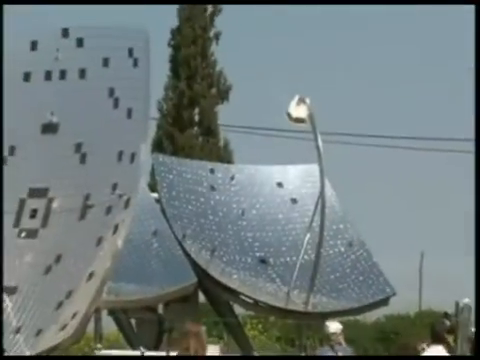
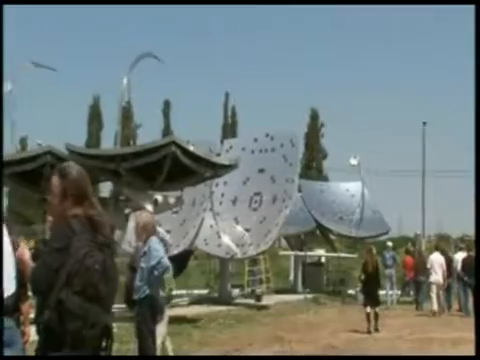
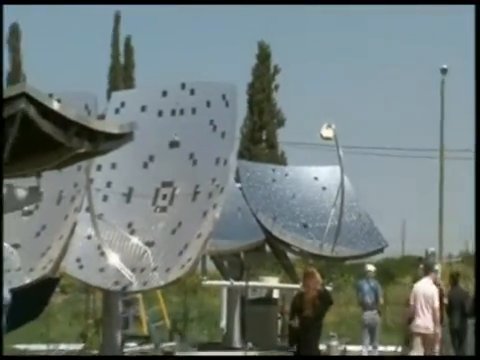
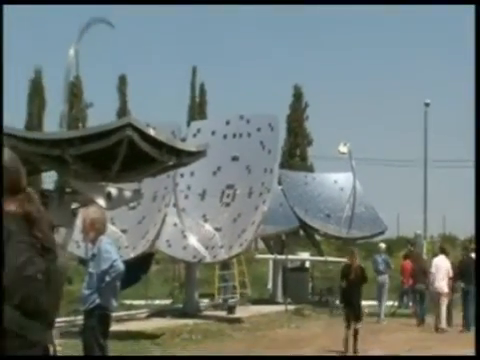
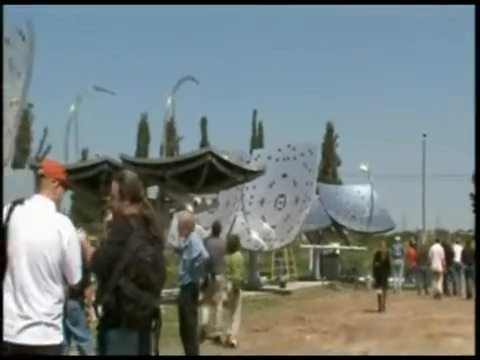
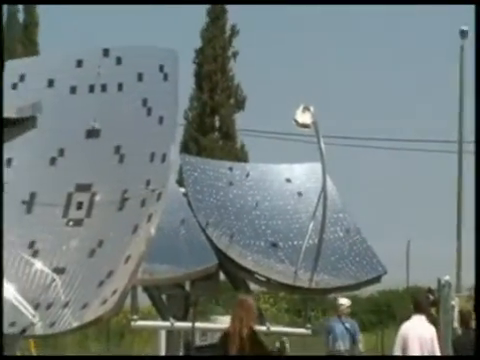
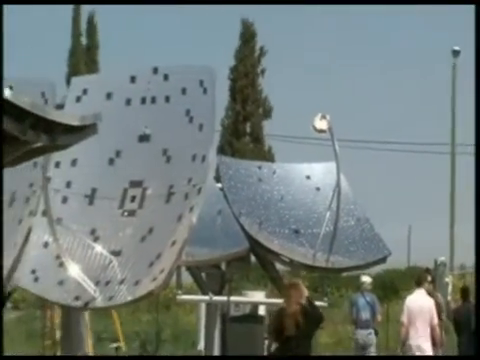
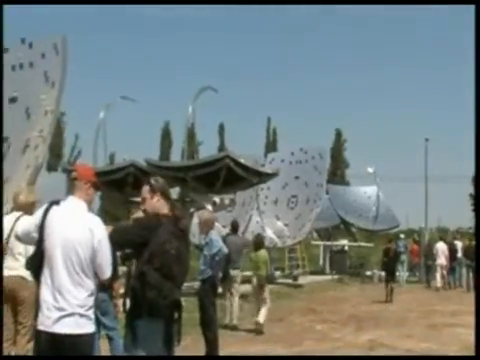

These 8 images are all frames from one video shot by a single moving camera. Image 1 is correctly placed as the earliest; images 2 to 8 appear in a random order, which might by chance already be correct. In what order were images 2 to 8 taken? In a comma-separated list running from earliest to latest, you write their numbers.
6, 7, 3, 4, 2, 5, 8
